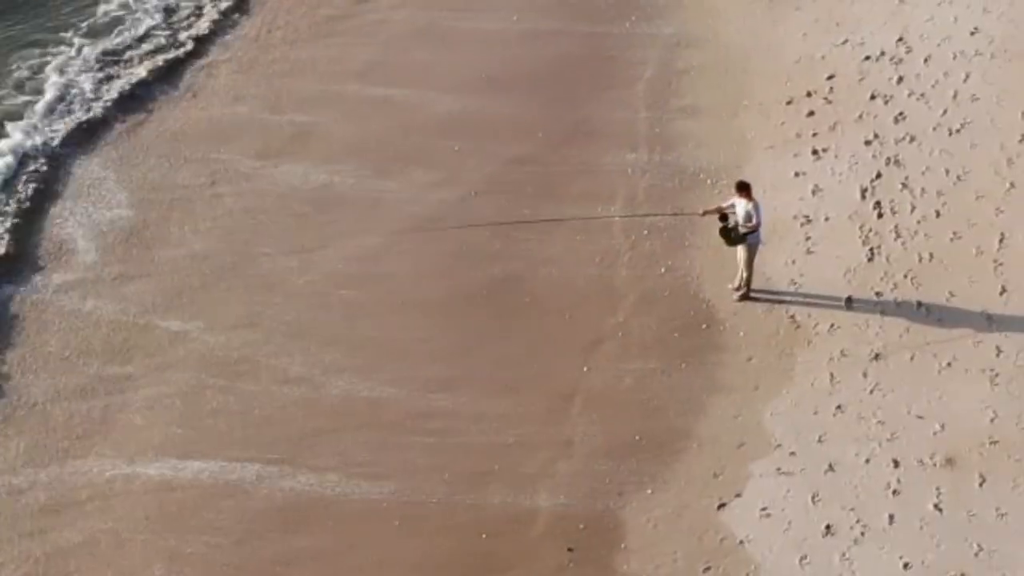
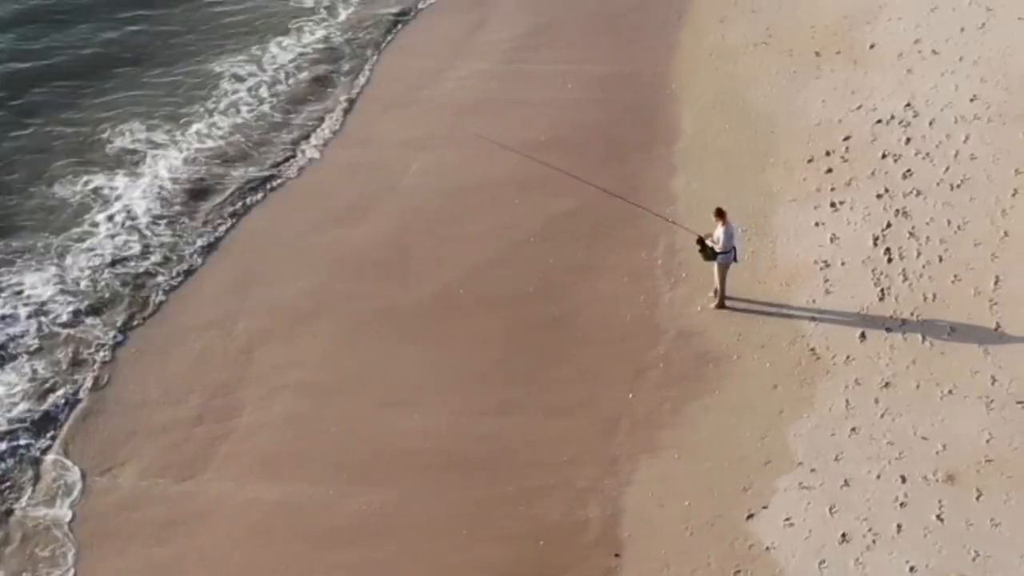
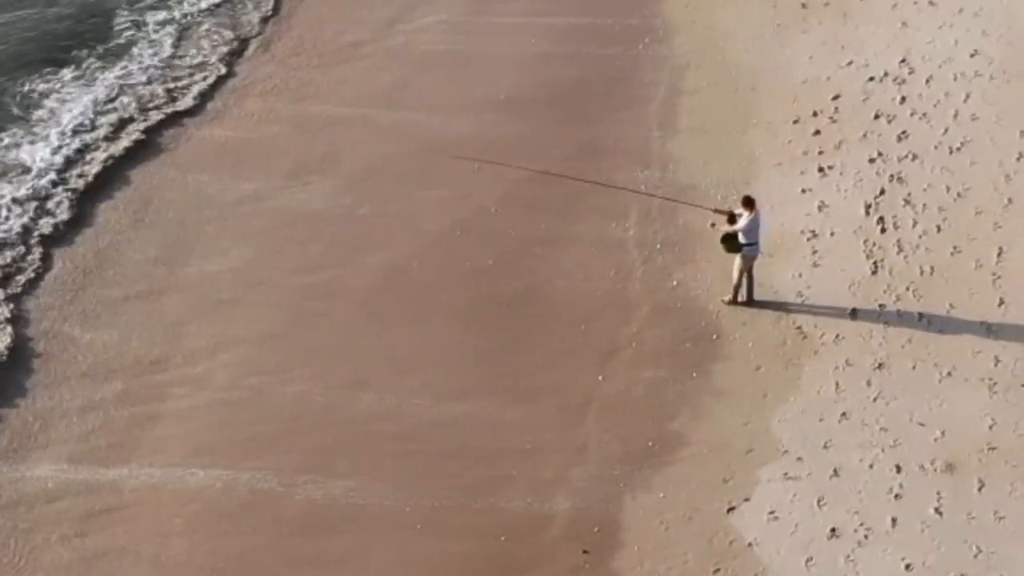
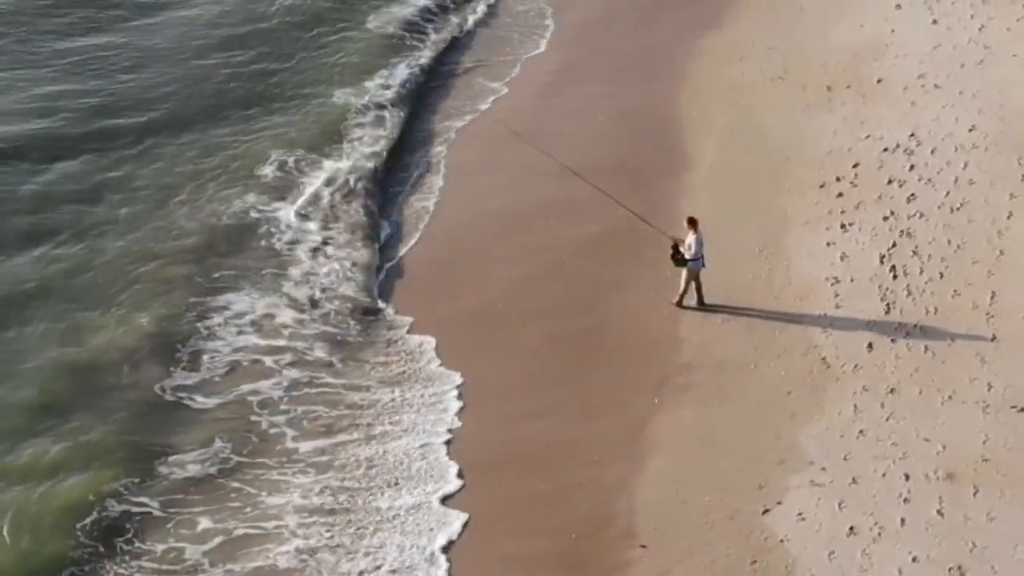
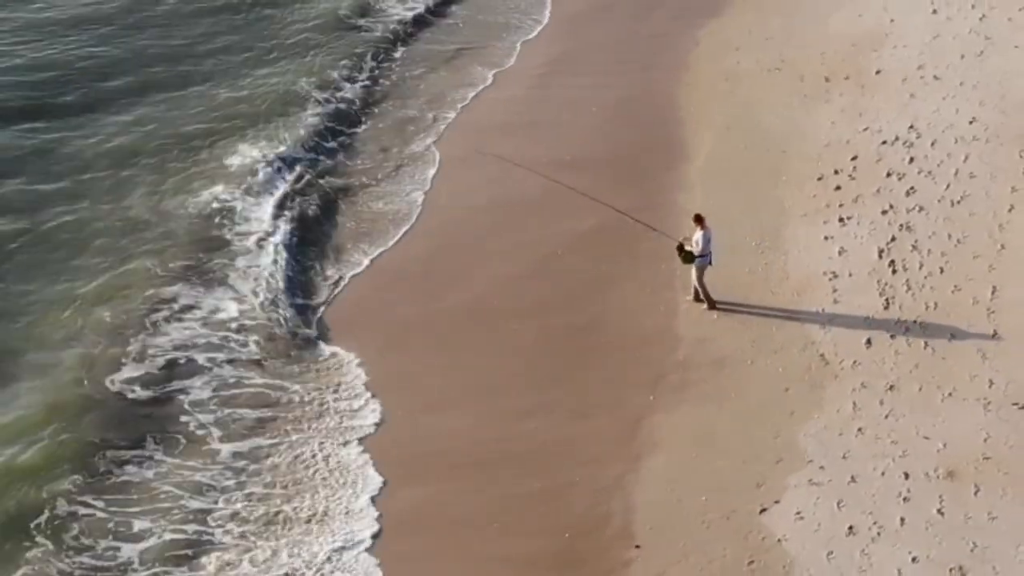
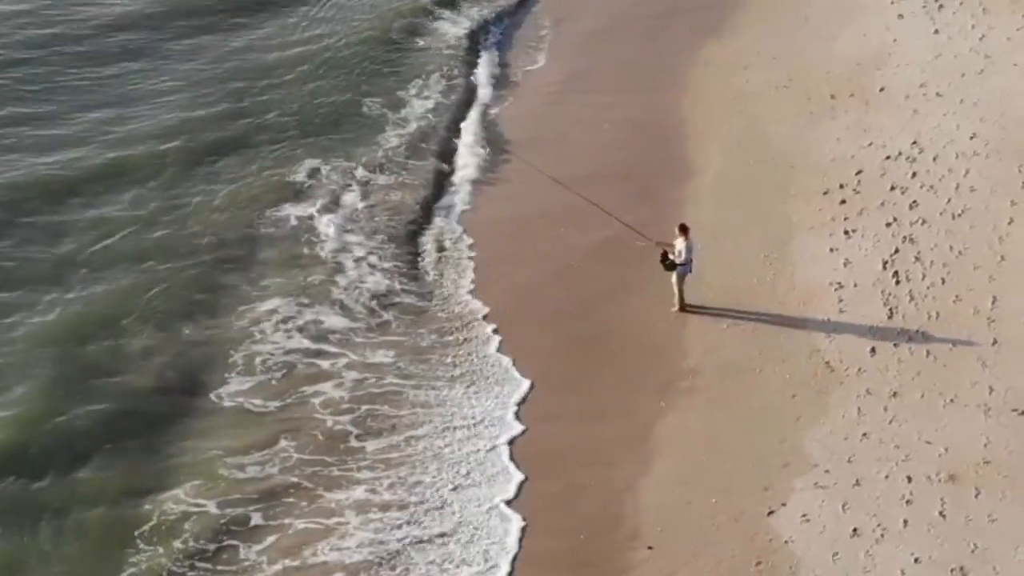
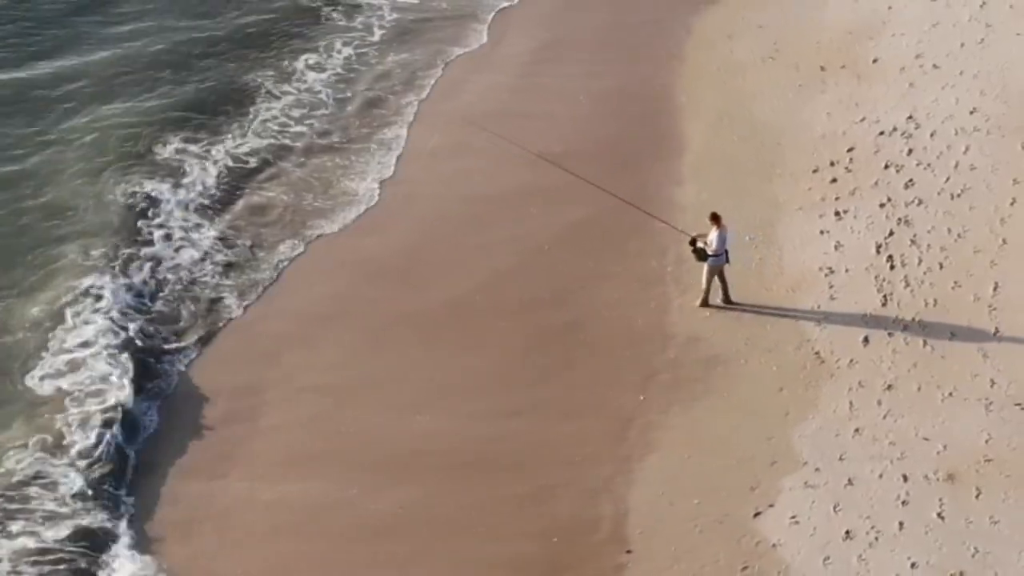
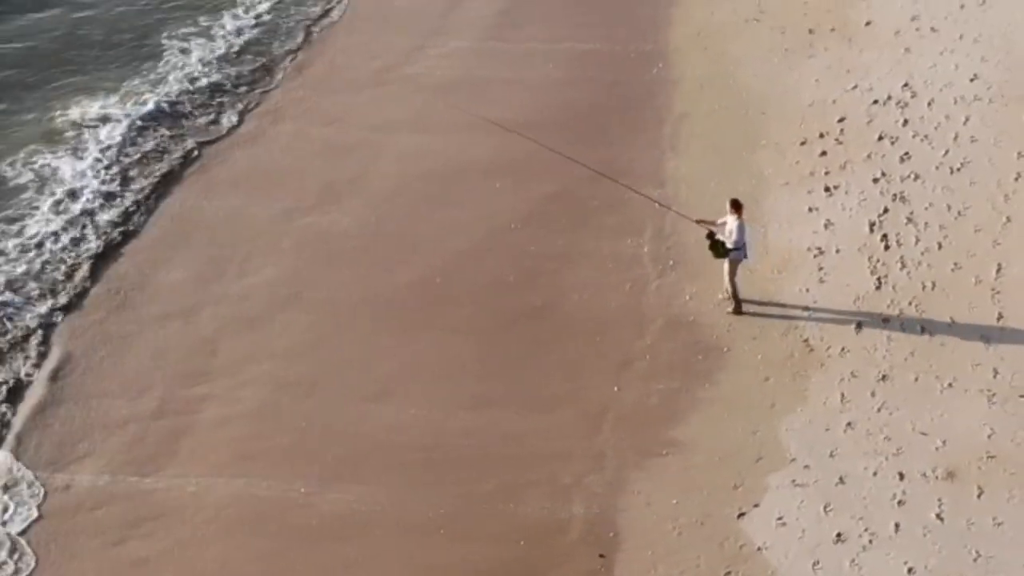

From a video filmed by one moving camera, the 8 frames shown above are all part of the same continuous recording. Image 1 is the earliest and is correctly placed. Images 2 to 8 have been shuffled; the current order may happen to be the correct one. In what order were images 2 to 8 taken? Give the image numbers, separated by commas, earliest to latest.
3, 8, 2, 7, 5, 4, 6
